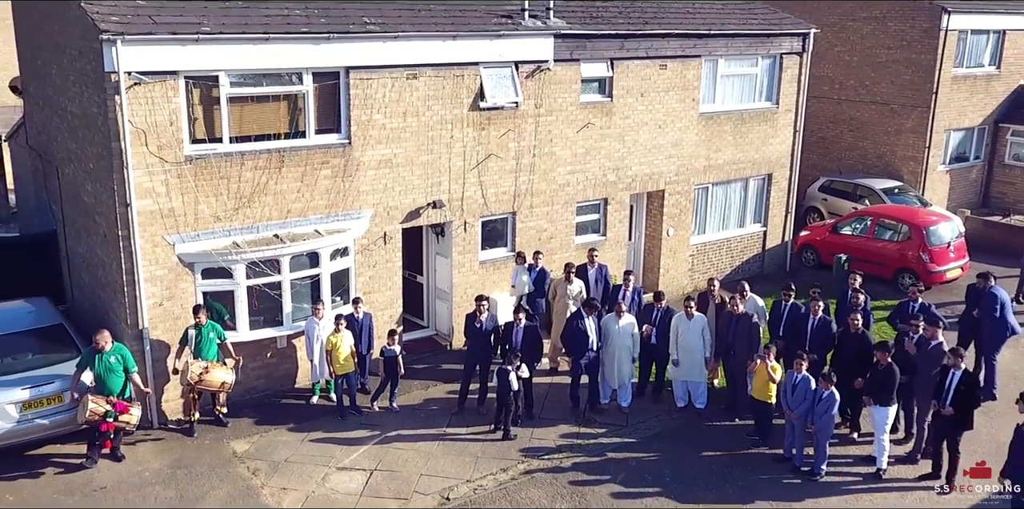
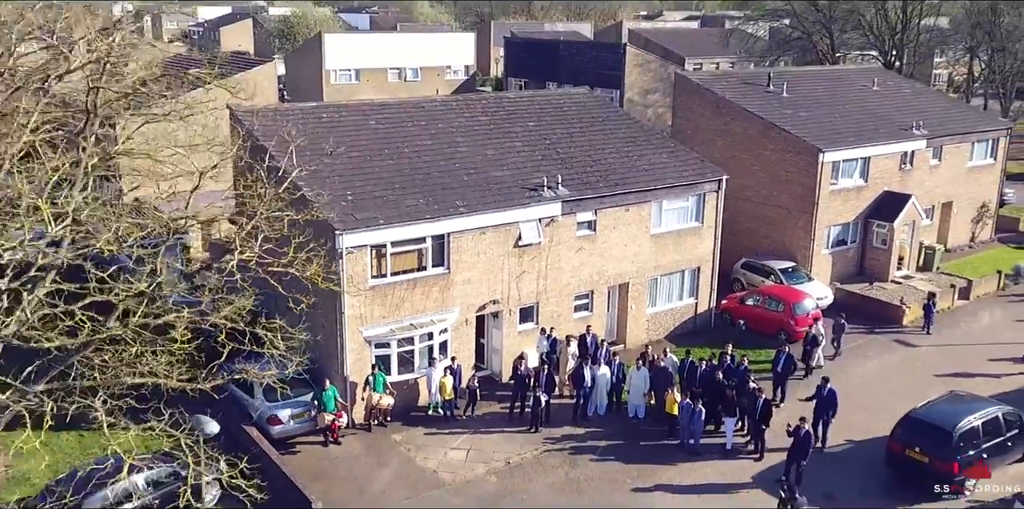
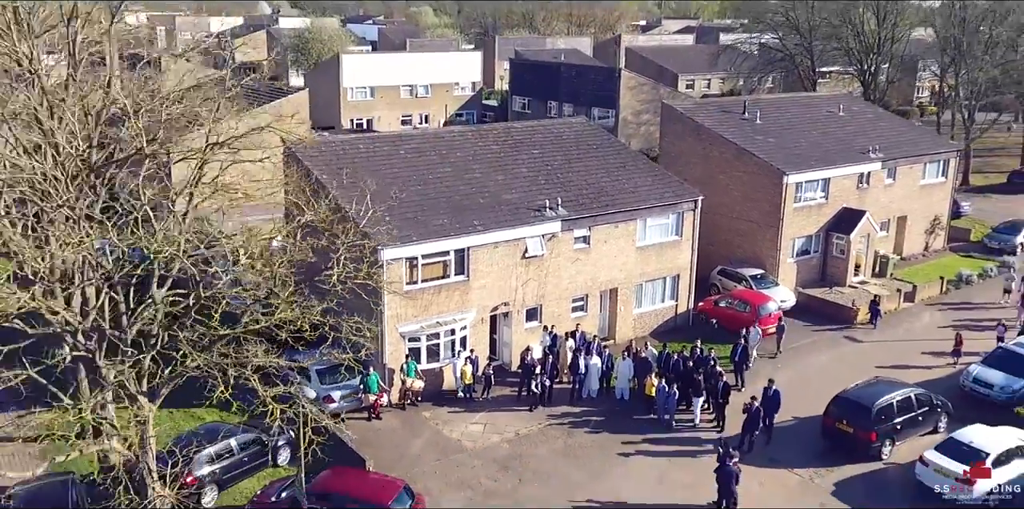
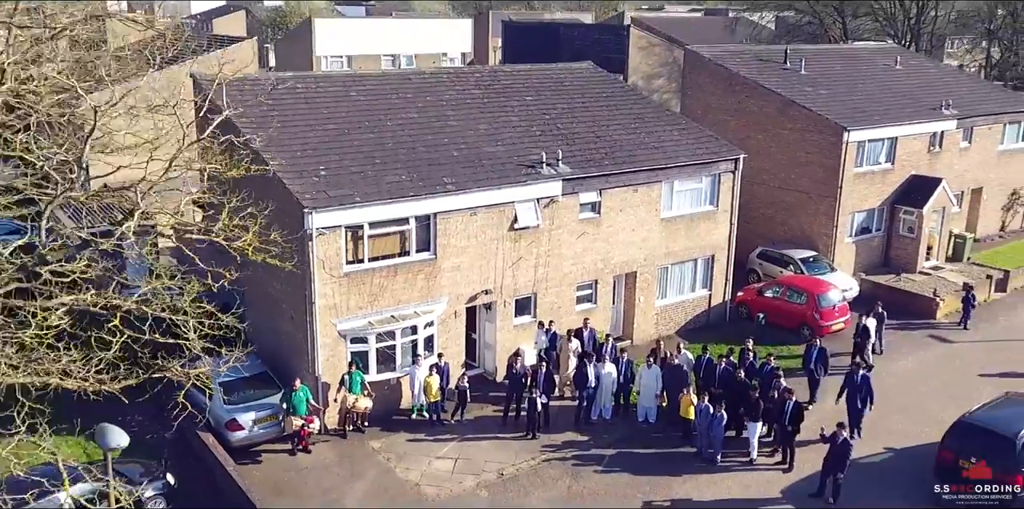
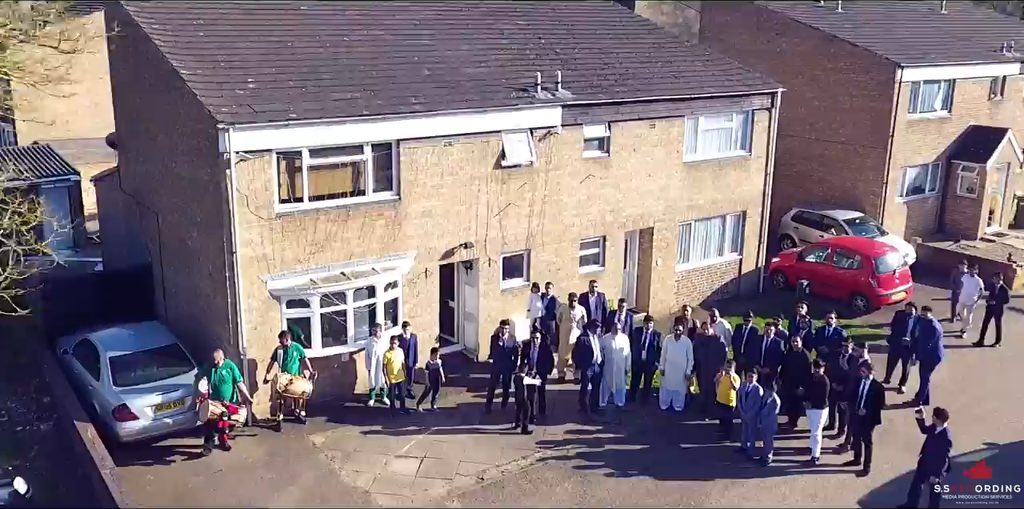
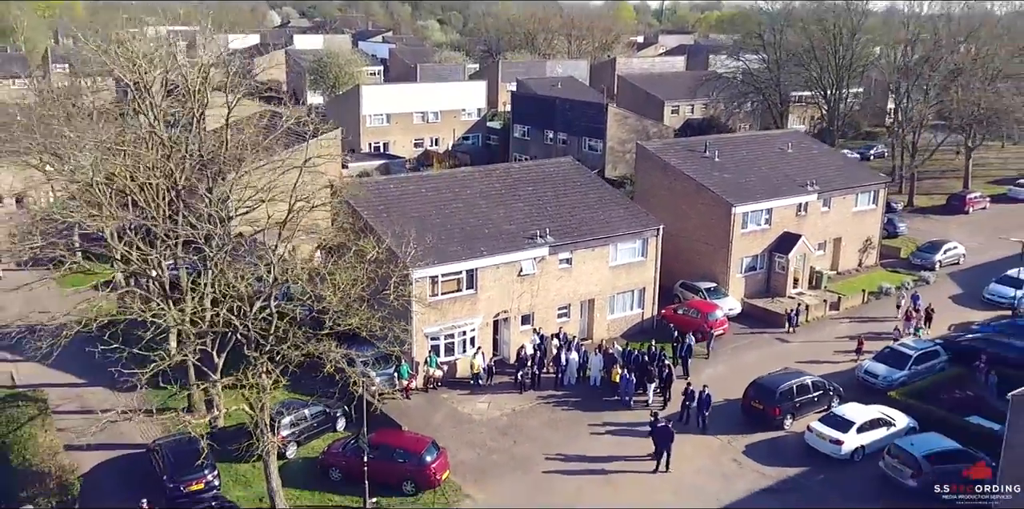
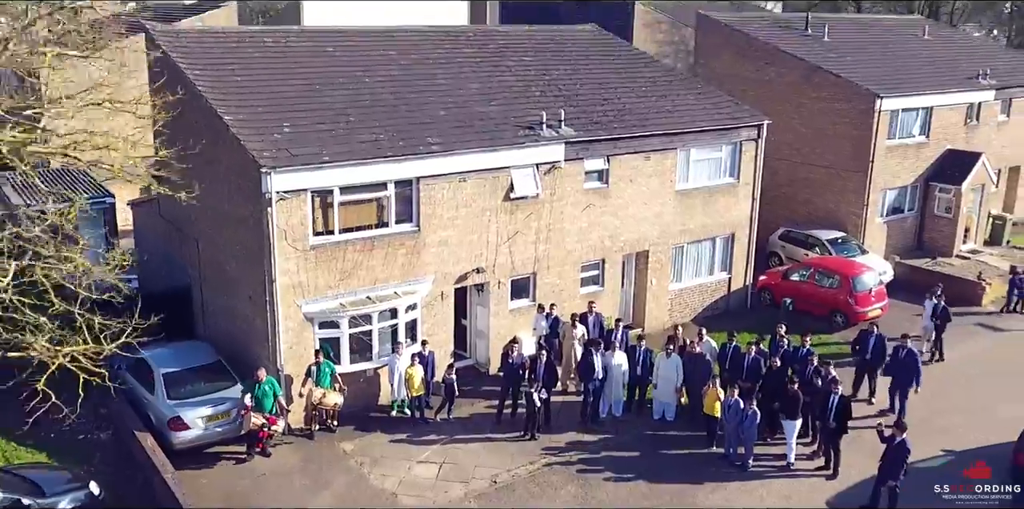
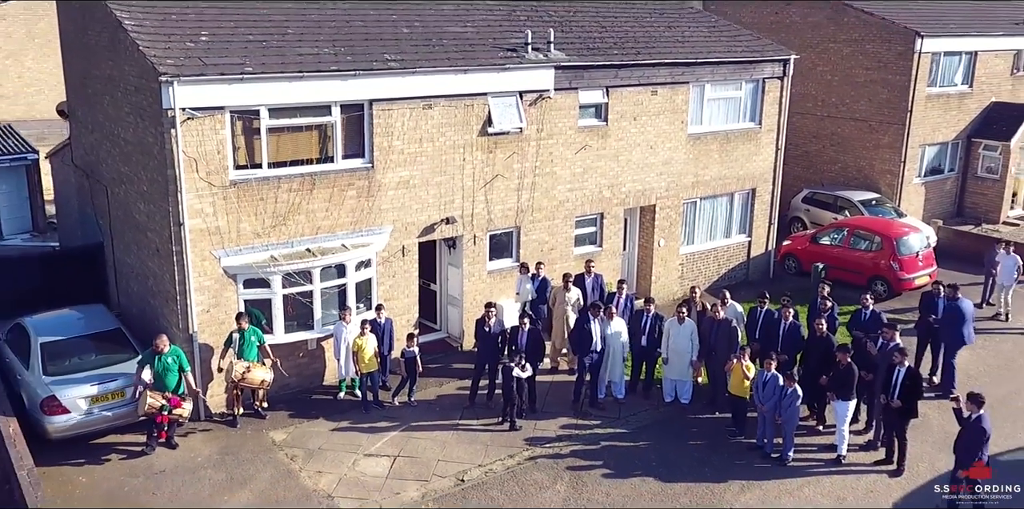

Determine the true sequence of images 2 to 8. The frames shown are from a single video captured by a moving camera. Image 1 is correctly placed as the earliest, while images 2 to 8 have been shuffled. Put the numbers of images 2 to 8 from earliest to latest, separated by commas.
8, 5, 7, 4, 2, 3, 6
